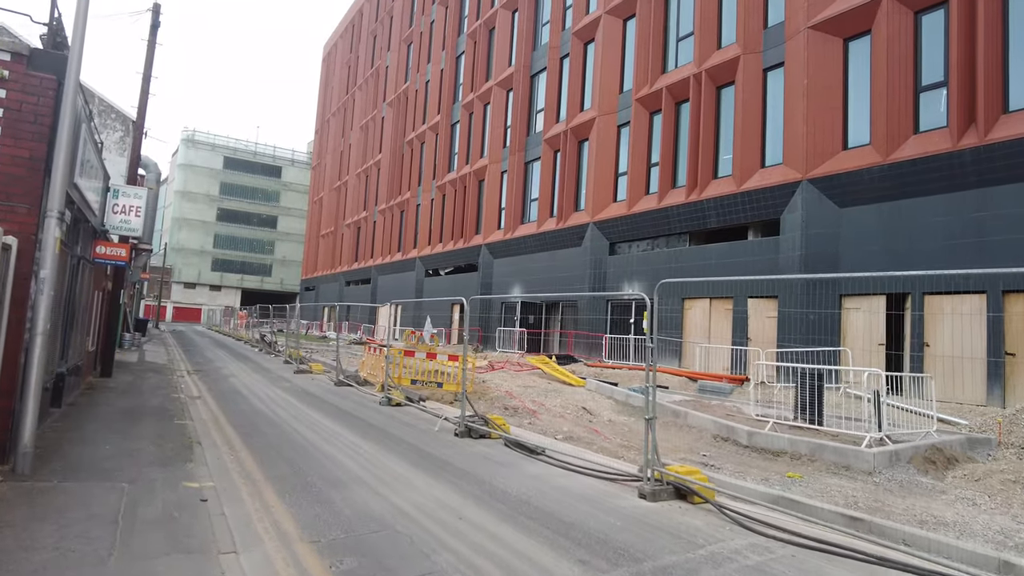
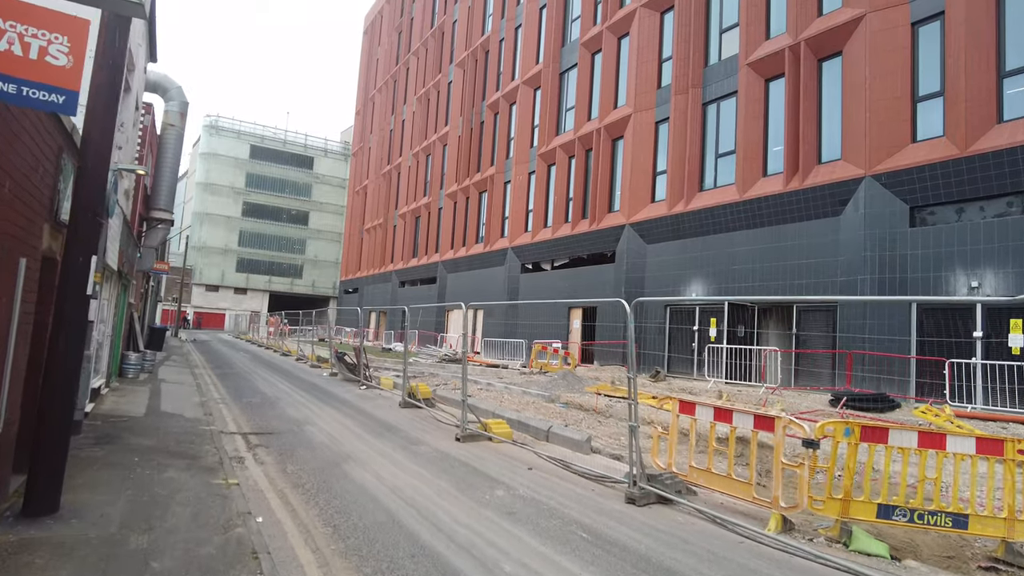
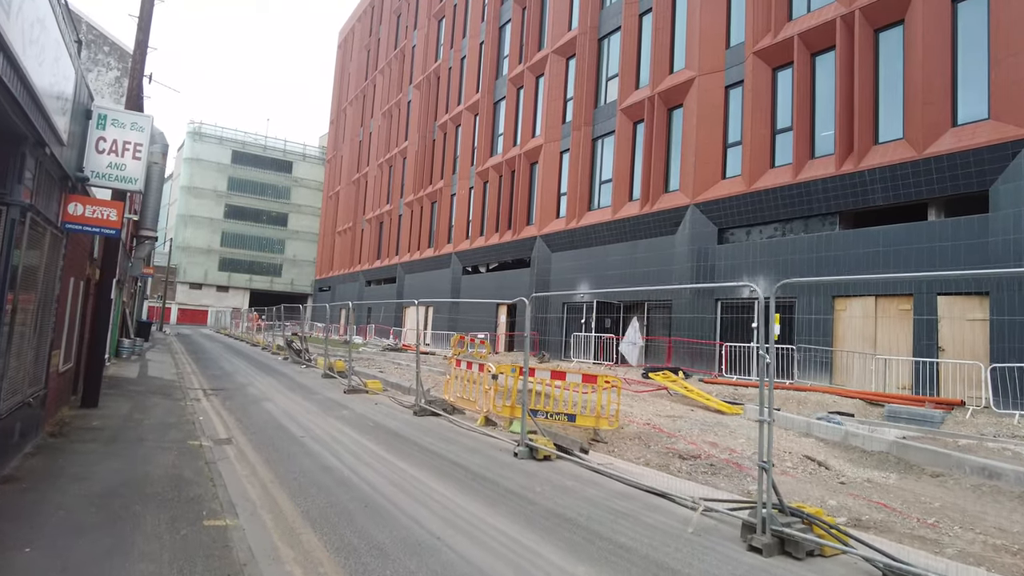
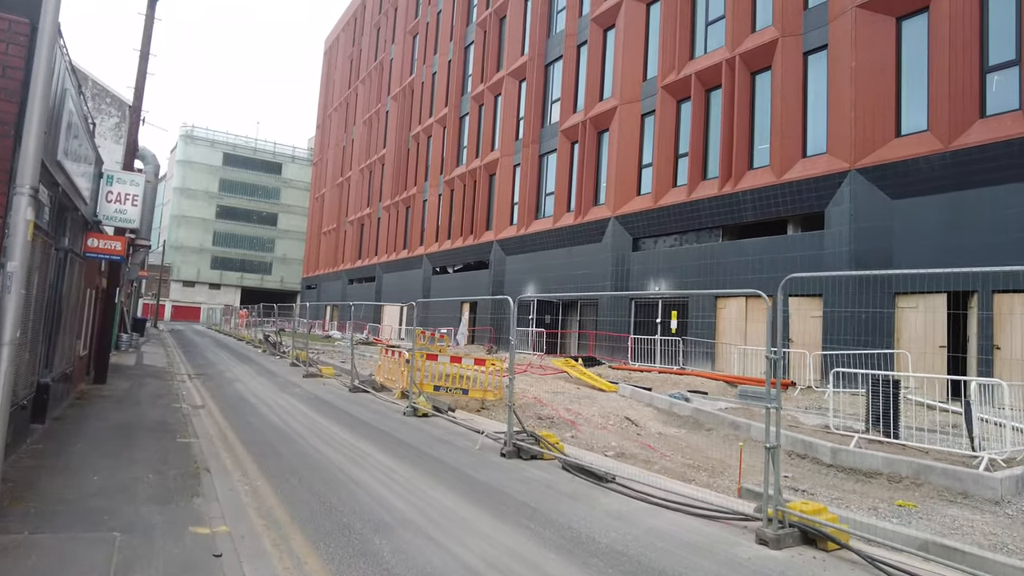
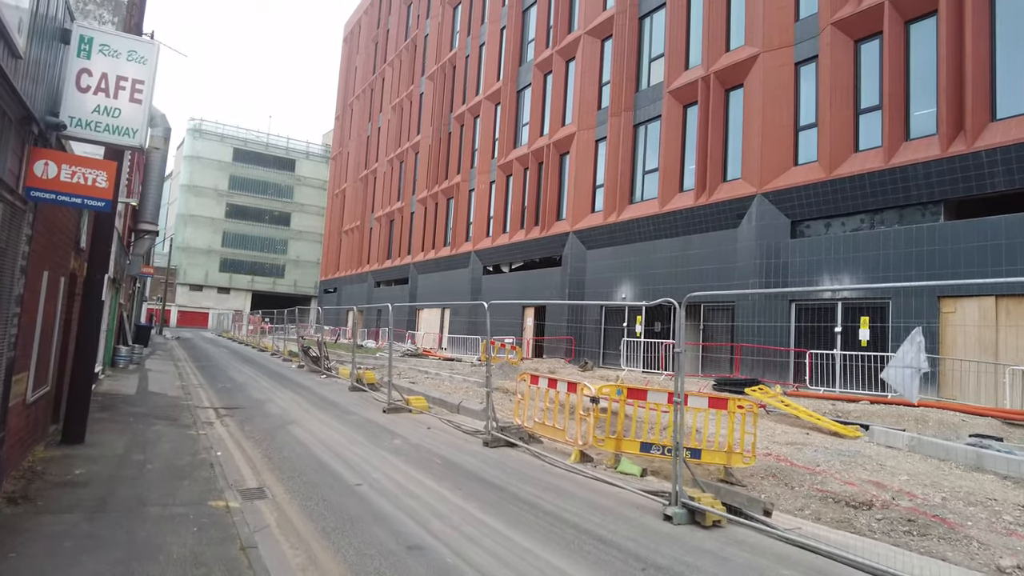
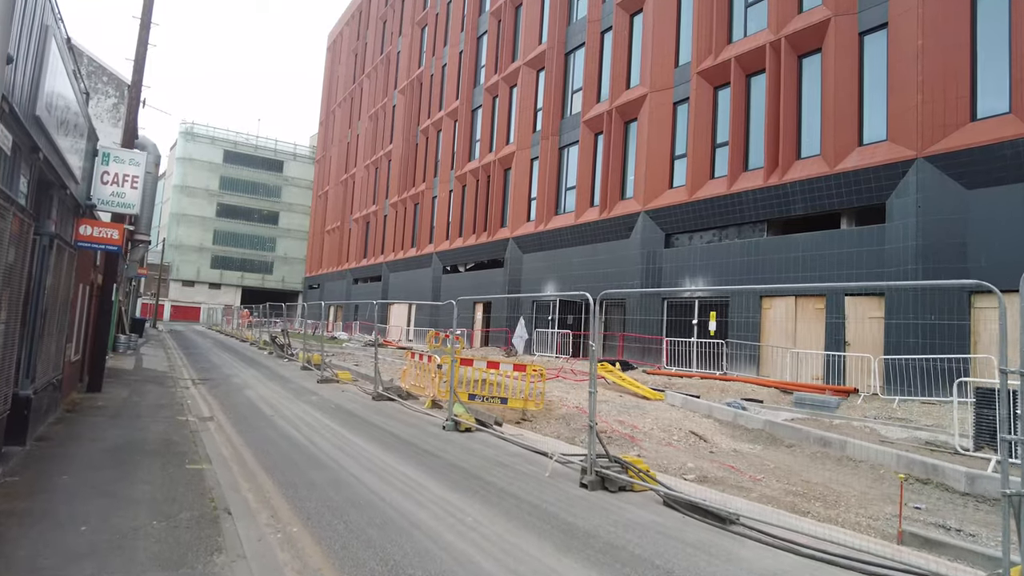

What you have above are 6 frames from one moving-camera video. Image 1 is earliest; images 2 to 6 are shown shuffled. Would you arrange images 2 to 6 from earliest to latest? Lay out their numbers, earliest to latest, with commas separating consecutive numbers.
4, 6, 3, 5, 2
